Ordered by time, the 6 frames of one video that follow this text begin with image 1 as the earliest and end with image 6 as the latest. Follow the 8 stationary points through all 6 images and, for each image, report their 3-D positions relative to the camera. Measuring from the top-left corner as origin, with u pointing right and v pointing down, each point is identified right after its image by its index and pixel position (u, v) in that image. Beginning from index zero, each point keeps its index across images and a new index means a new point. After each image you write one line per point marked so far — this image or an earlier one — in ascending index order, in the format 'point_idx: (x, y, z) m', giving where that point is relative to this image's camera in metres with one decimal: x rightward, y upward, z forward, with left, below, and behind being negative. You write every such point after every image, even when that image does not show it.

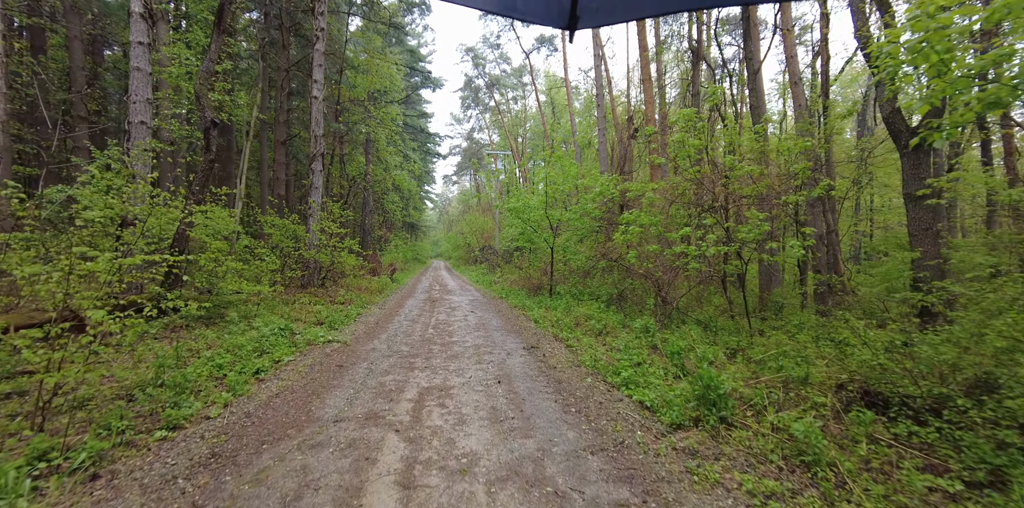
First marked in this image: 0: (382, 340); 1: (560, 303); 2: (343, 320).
0: (-2.4, -1.6, +7.3) m
1: (+1.4, -1.4, +10.7) m
2: (-3.7, -1.5, +8.8) m
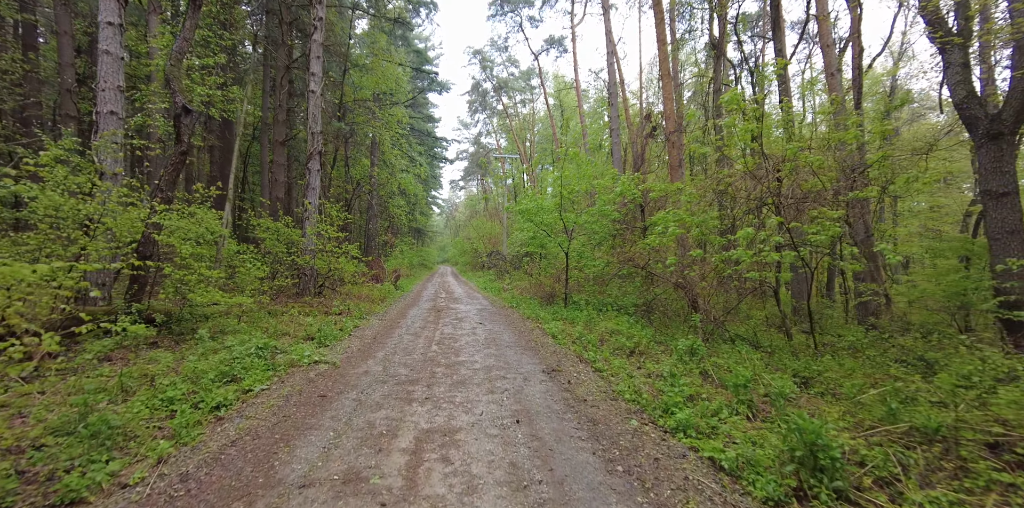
0: (-2.1, -1.7, +6.3) m
1: (+1.7, -1.5, +9.6) m
2: (-3.4, -1.6, +7.8) m
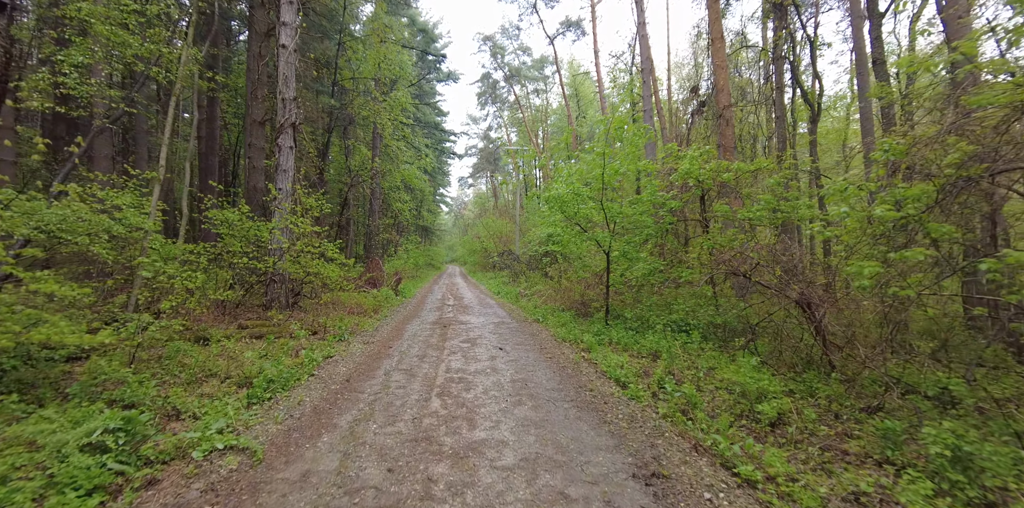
0: (-1.6, -1.7, +3.7) m
1: (+2.3, -1.5, +7.0) m
2: (-2.9, -1.6, +5.2) m
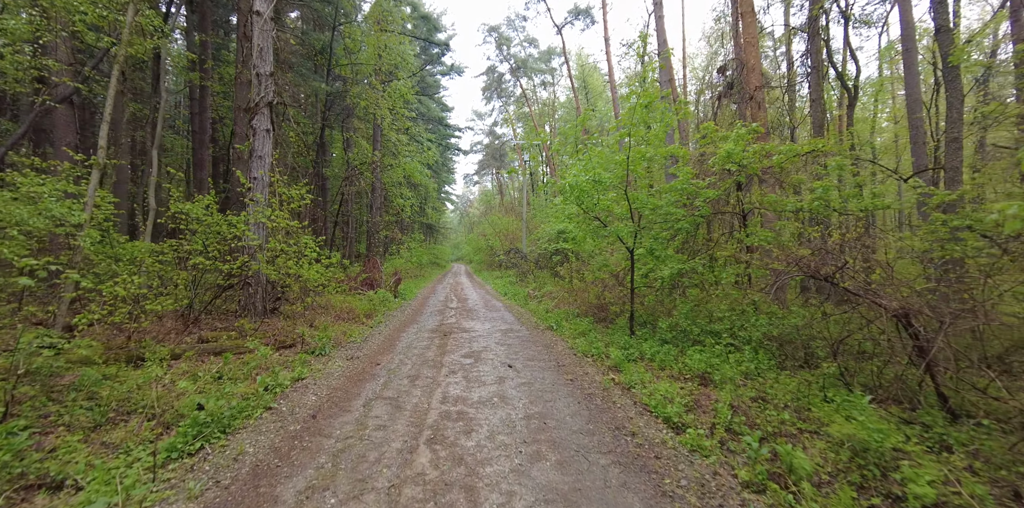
0: (-1.5, -1.7, +2.4) m
1: (+2.4, -1.5, +5.7) m
2: (-2.7, -1.6, +4.0) m
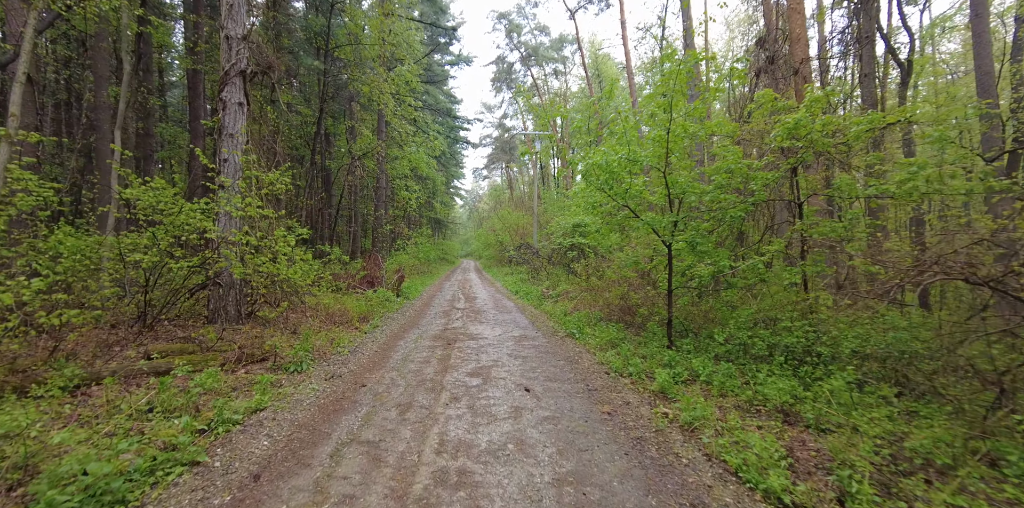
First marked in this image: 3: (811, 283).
0: (-1.4, -1.7, +1.2) m
1: (+2.7, -1.4, +4.4) m
2: (-2.6, -1.5, +2.8) m
3: (+5.0, -0.5, +6.7) m
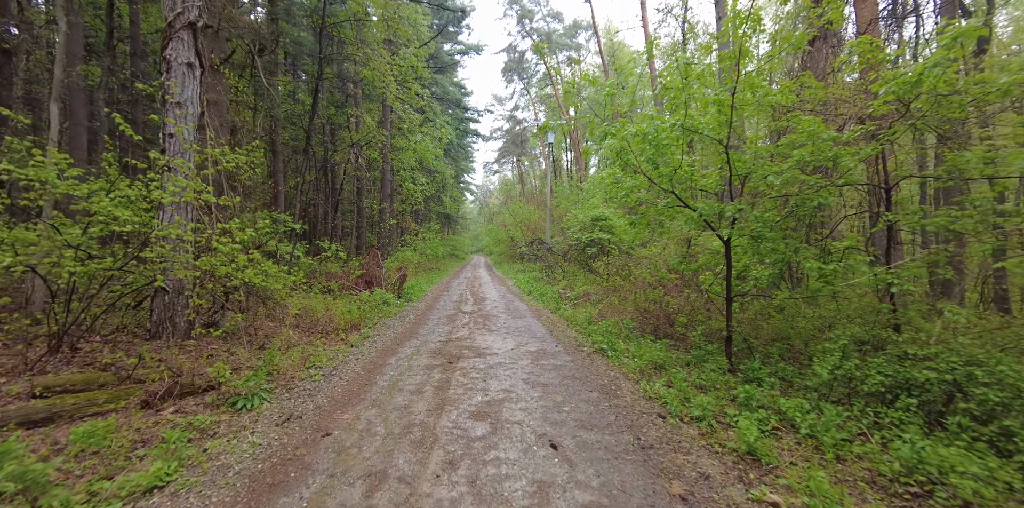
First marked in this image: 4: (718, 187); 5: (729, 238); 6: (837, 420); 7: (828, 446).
0: (-1.3, -1.7, -0.2) m
1: (+2.8, -1.4, +2.9) m
2: (-2.5, -1.6, +1.5) m
3: (+5.2, -0.5, +5.1) m
4: (+3.0, +1.1, +6.0) m
5: (+3.1, +0.3, +5.8) m
6: (+2.8, -1.4, +3.6) m
7: (+2.5, -1.5, +3.3) m
